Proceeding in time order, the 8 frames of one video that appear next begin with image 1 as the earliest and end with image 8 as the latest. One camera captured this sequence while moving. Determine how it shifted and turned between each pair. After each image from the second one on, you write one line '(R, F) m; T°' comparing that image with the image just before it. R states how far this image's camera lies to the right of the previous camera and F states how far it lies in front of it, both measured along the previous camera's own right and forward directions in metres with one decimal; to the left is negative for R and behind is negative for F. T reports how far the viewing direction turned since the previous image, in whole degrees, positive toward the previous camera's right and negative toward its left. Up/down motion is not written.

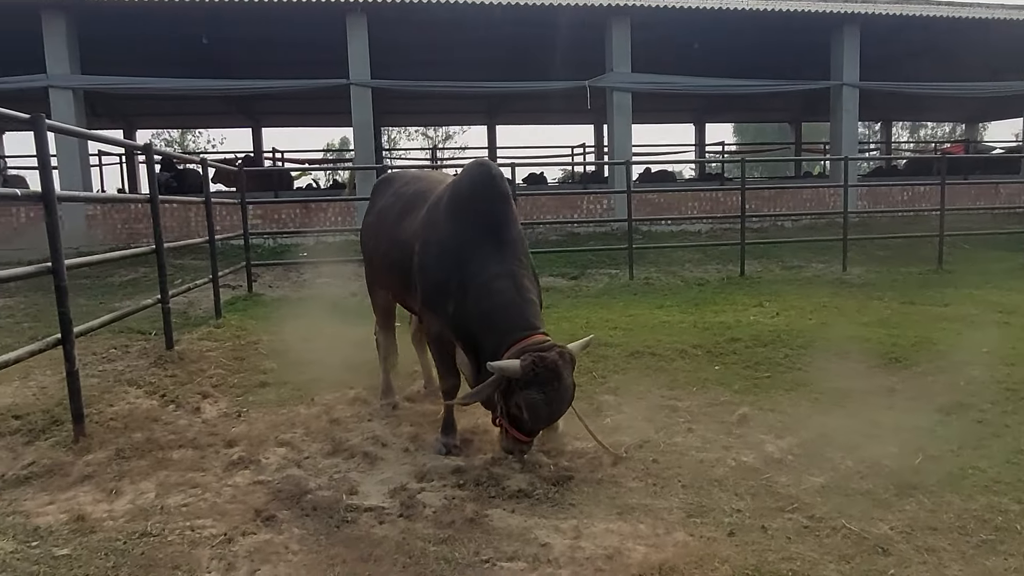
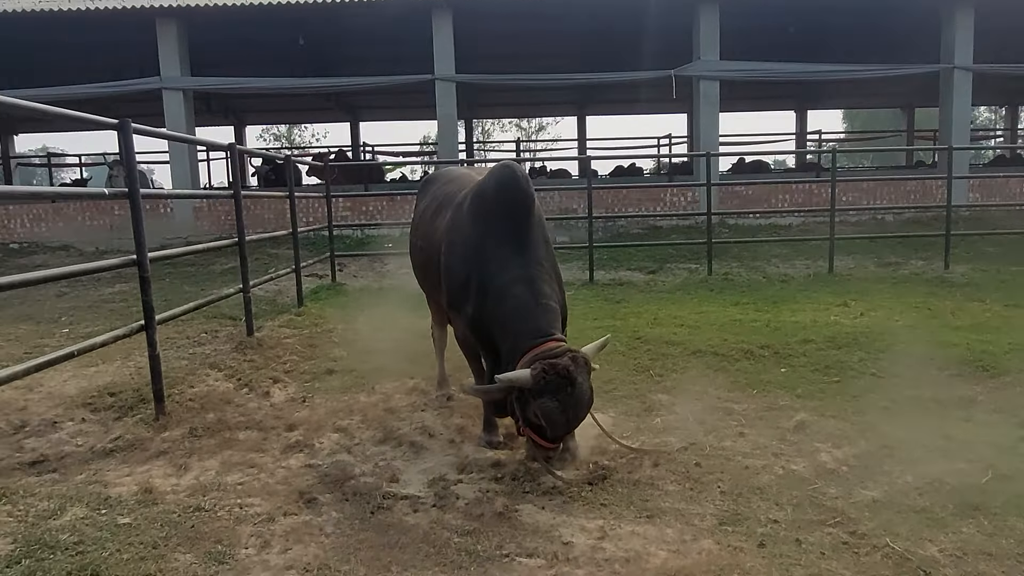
(+0.2, 0.0) m; -8°
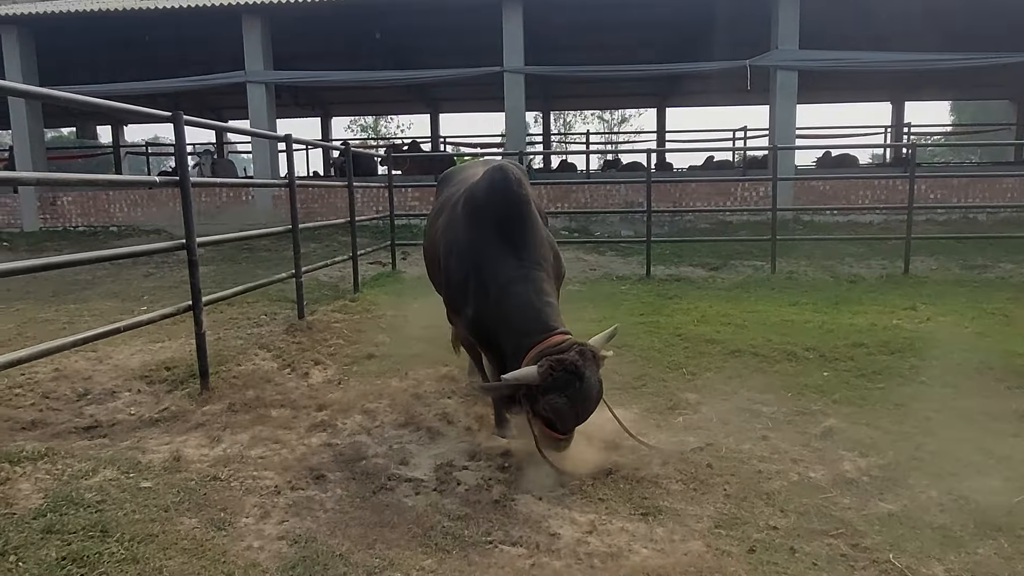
(+0.2, 0.0) m; -7°
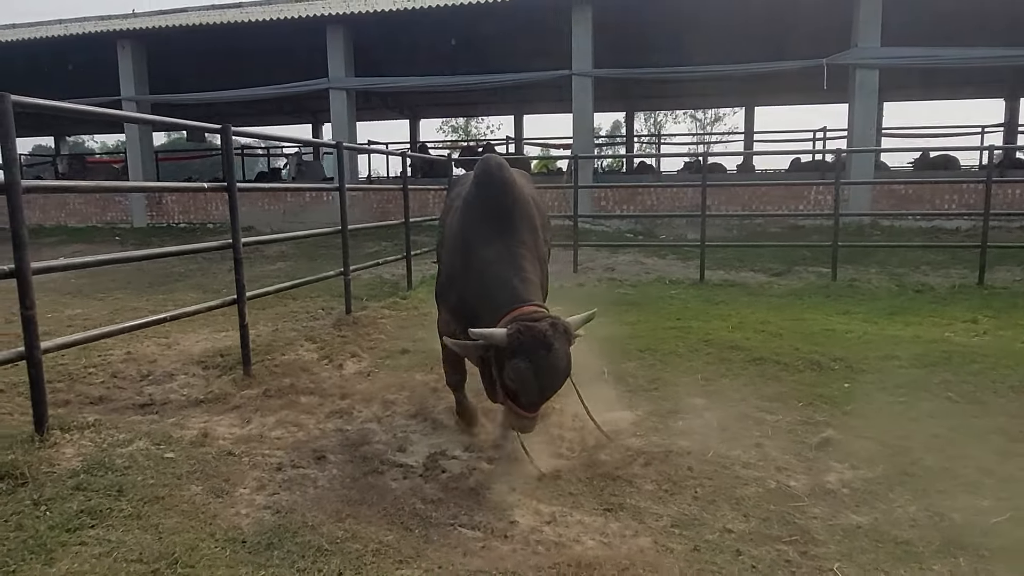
(+0.4, -0.1) m; -8°
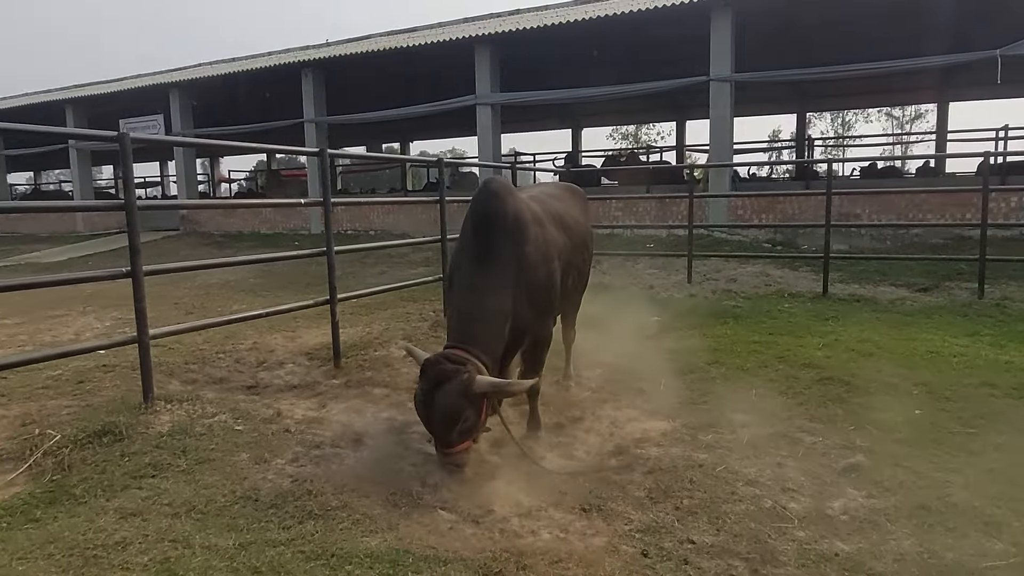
(+0.6, -0.1) m; -15°
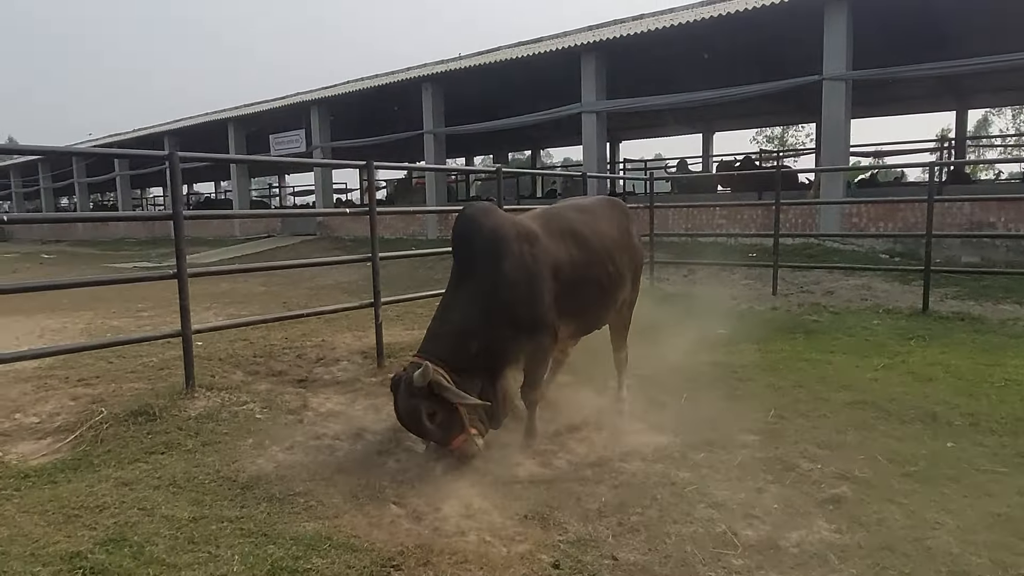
(+0.6, 0.0) m; -12°
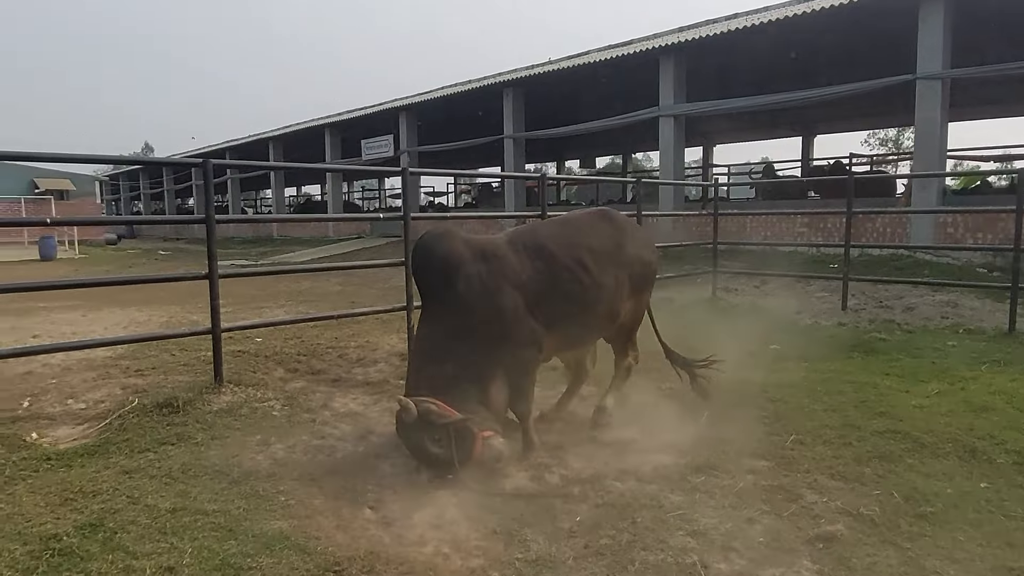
(+0.4, +0.1) m; -8°
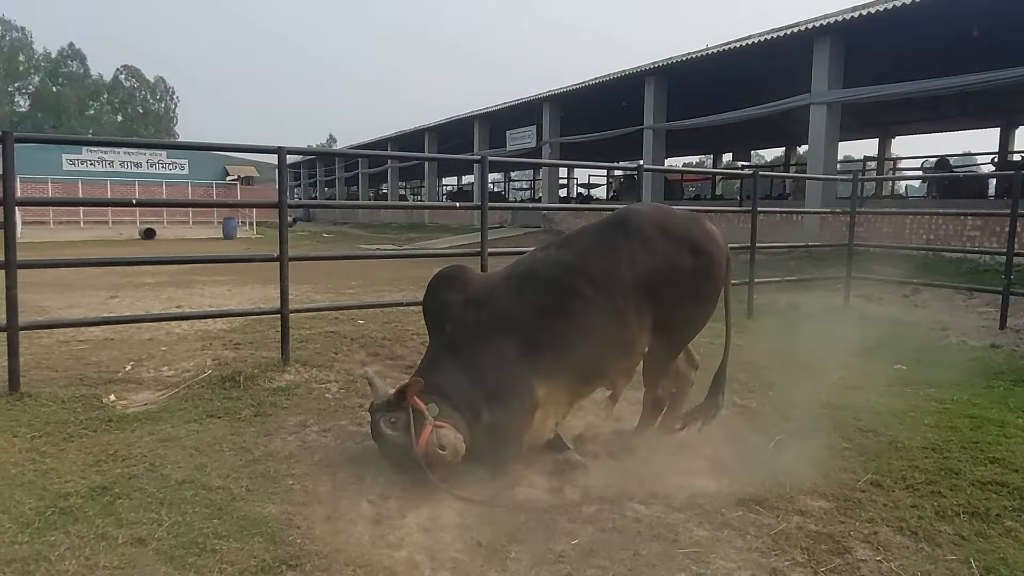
(+0.5, +0.2) m; -13°
